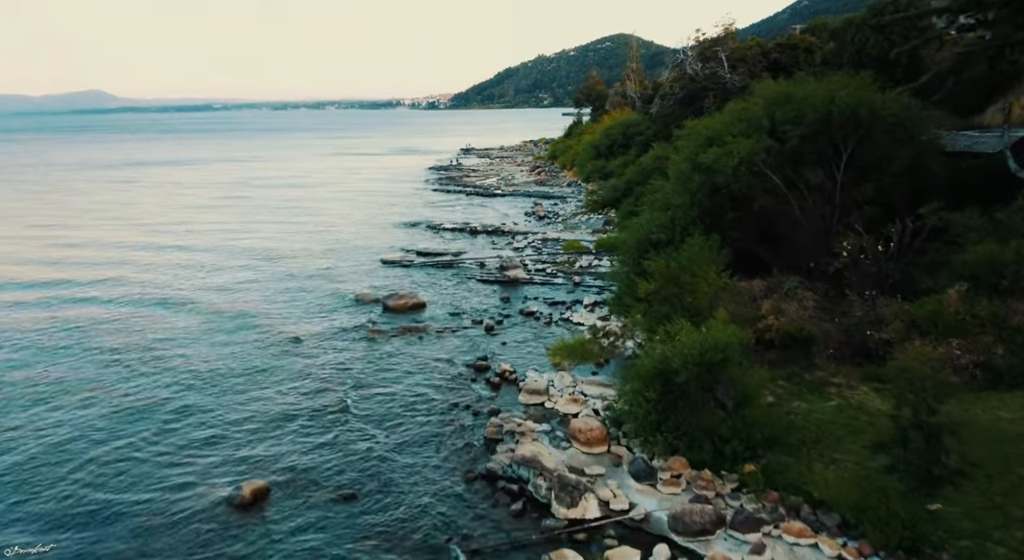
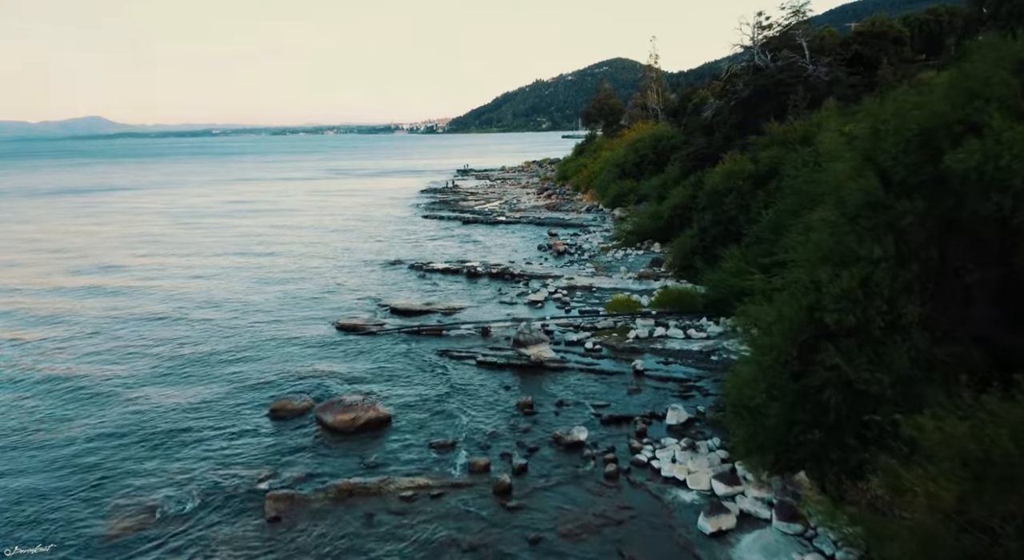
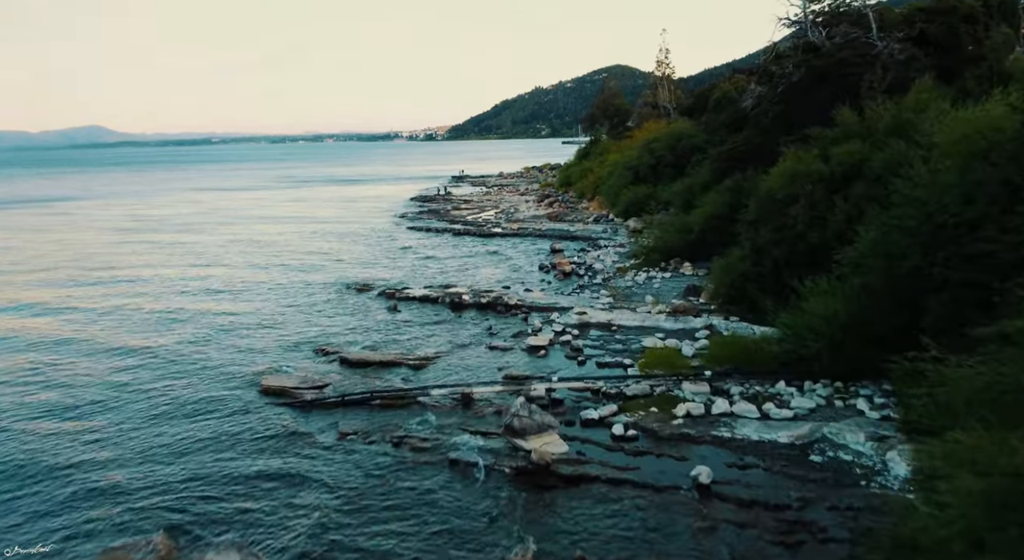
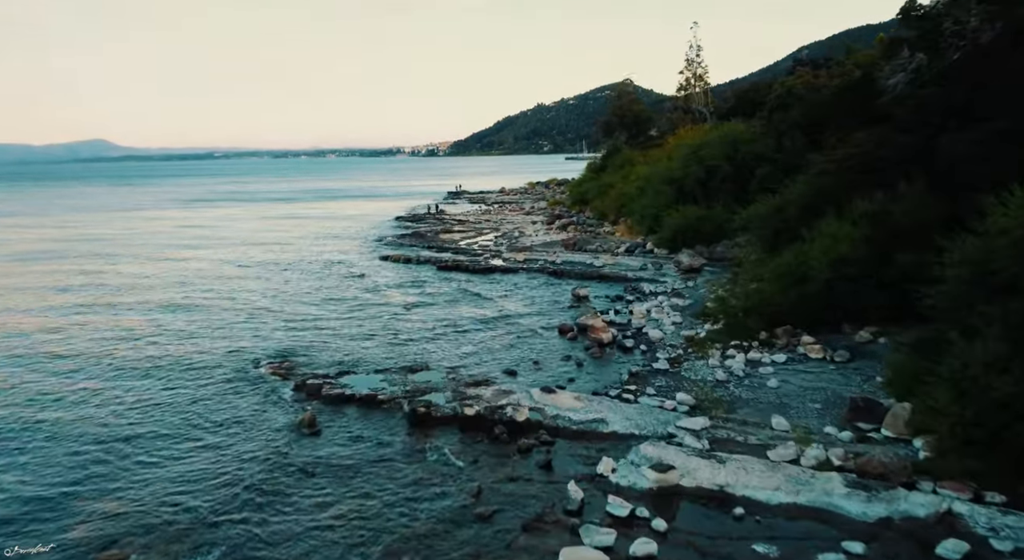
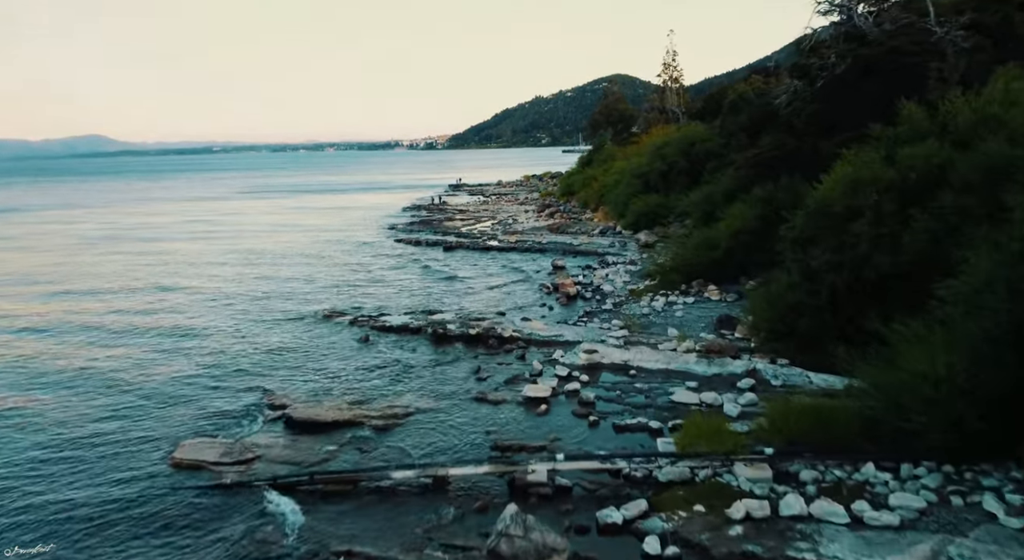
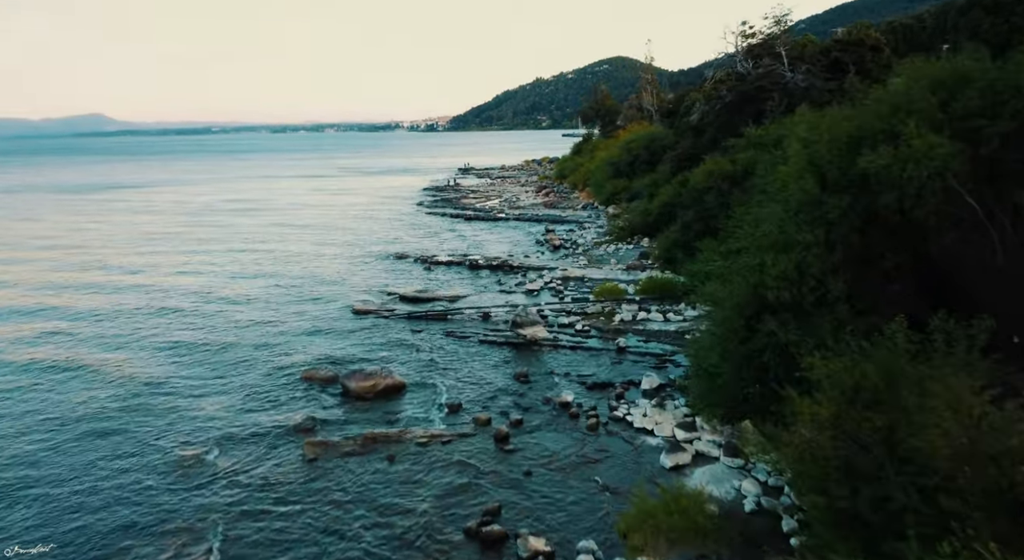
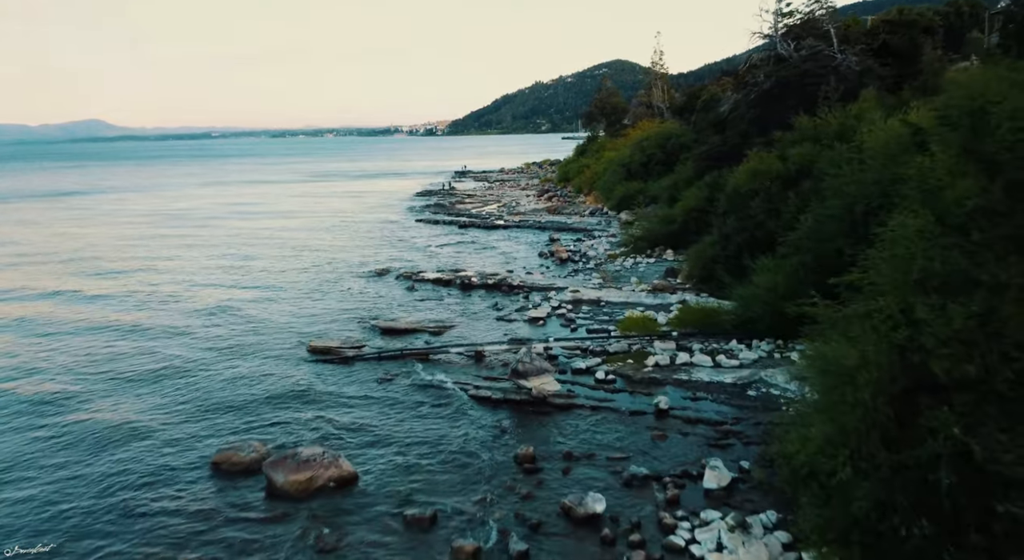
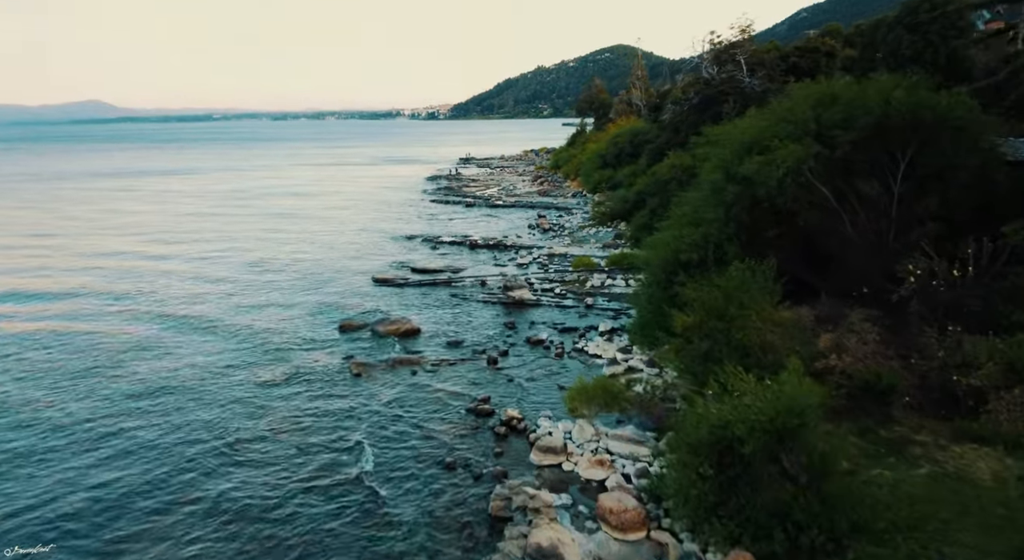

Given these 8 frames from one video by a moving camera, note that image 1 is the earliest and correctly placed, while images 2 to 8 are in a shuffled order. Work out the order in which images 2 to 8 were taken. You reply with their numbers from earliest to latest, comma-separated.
8, 6, 2, 7, 3, 5, 4
